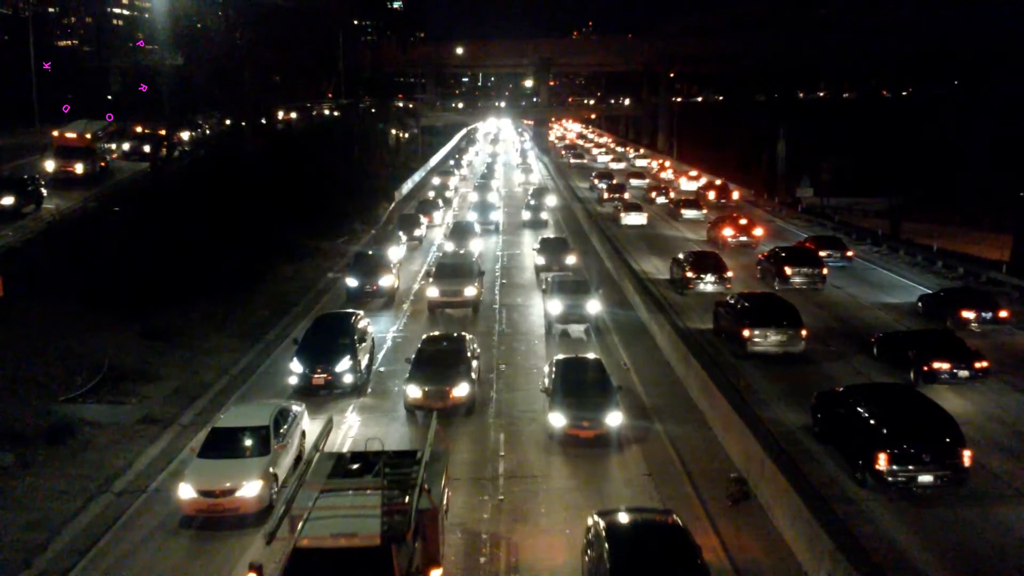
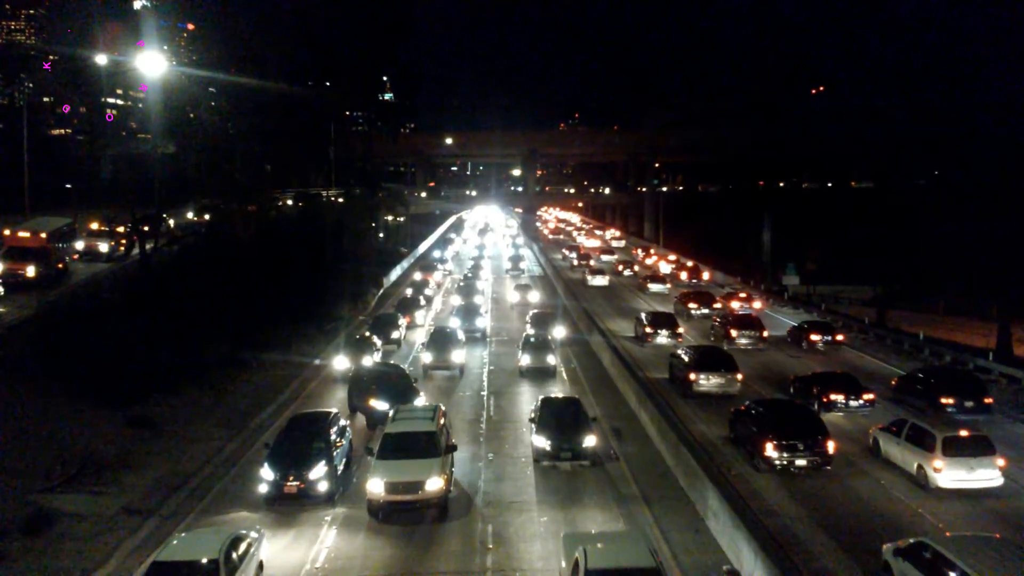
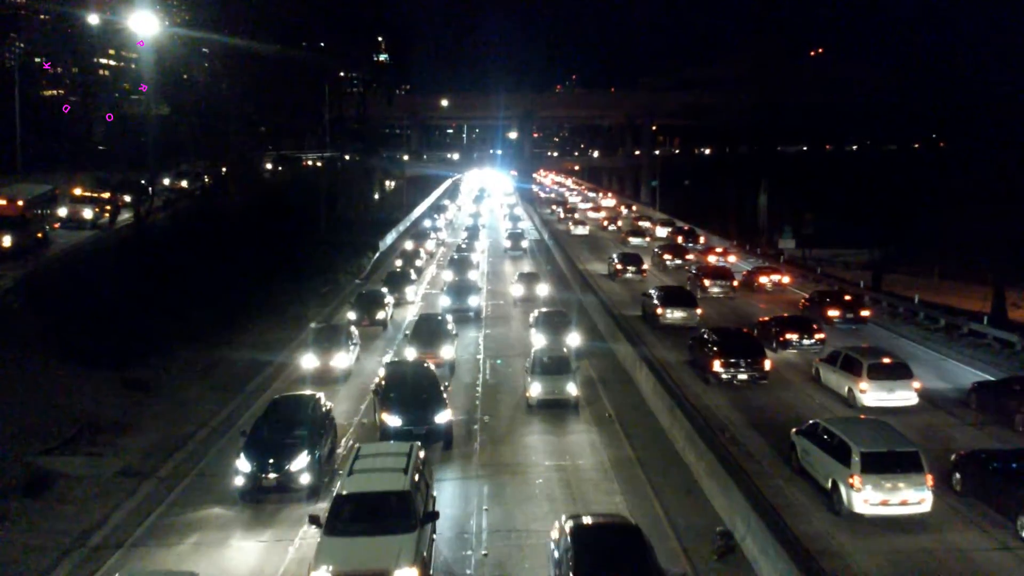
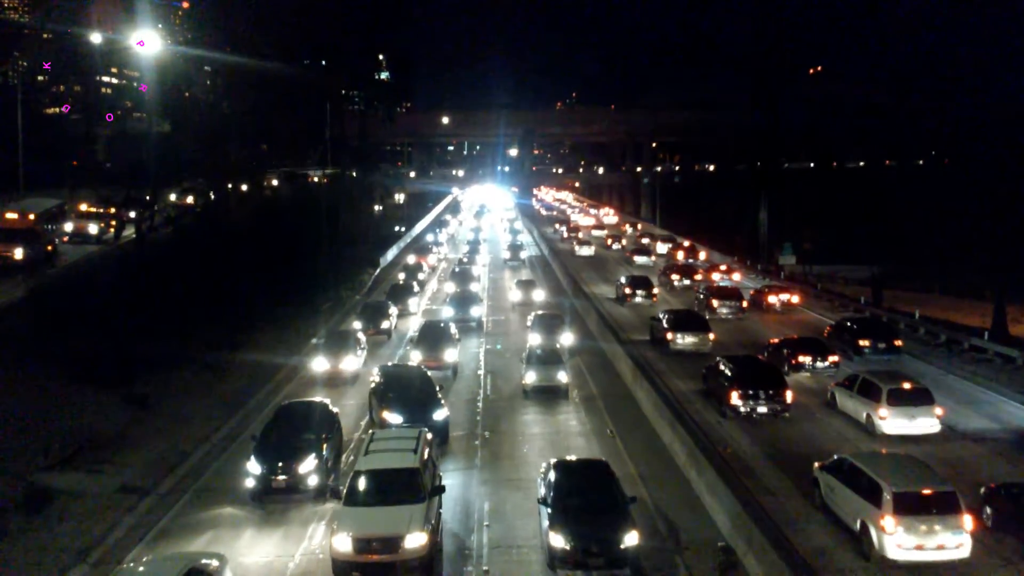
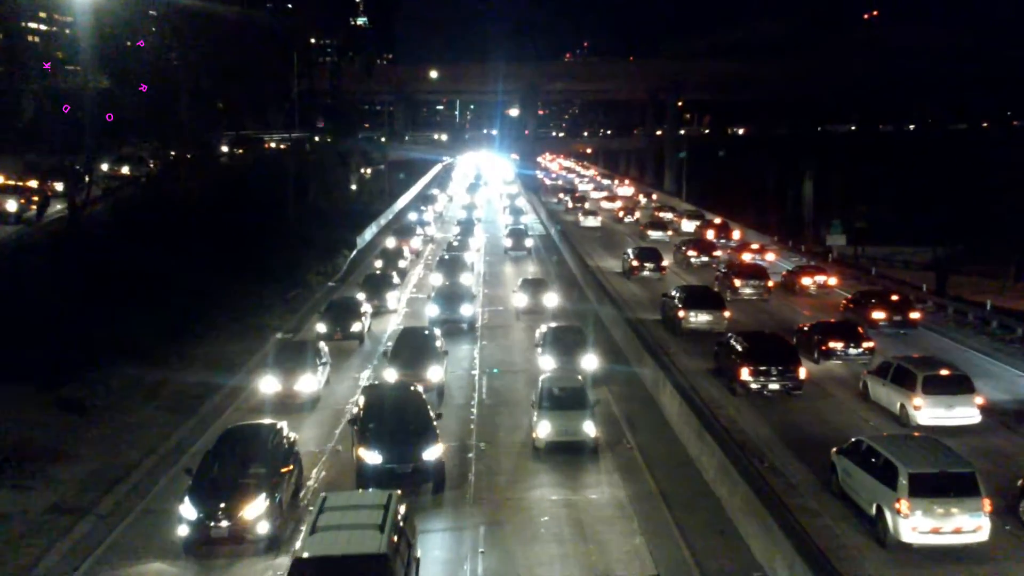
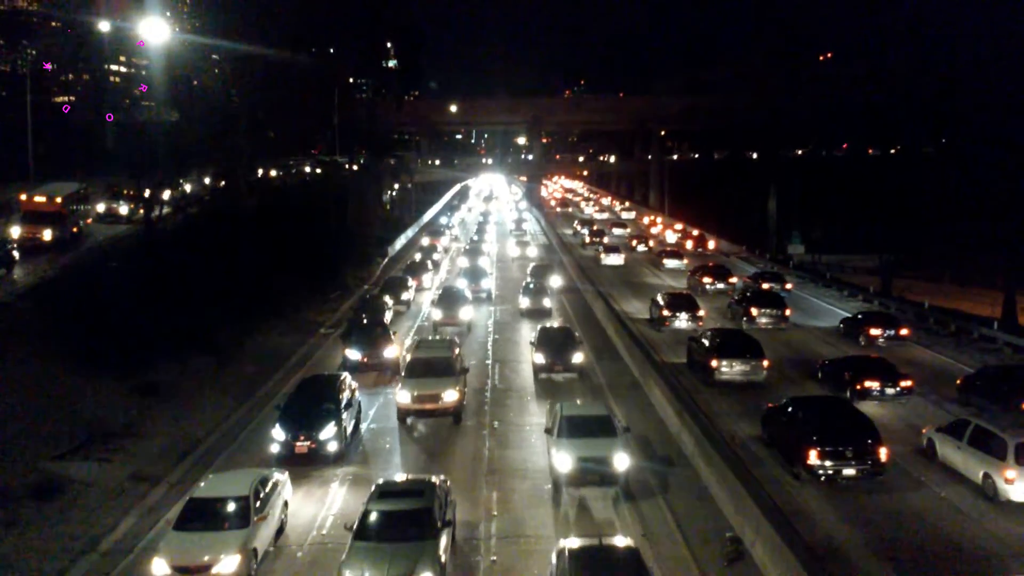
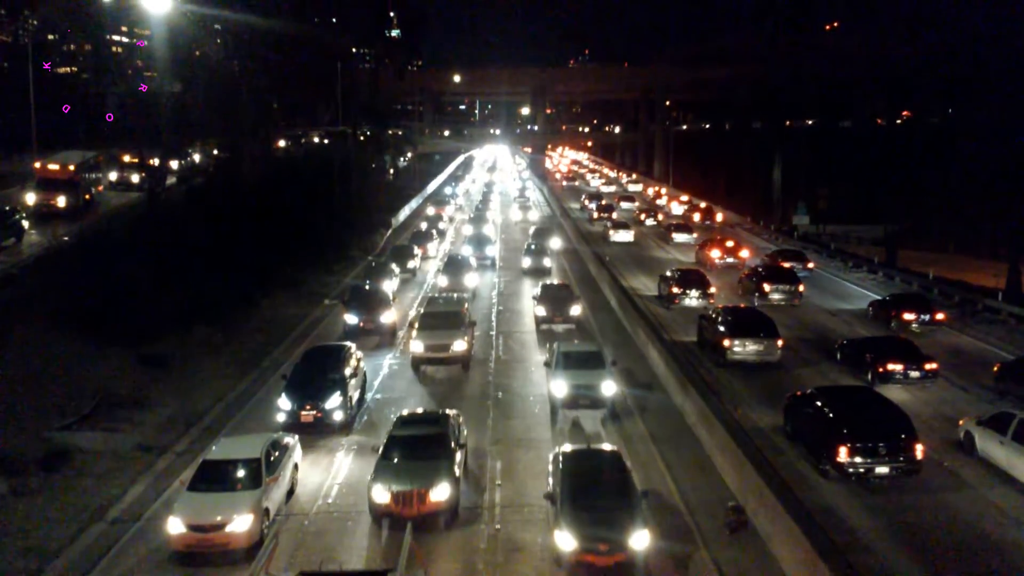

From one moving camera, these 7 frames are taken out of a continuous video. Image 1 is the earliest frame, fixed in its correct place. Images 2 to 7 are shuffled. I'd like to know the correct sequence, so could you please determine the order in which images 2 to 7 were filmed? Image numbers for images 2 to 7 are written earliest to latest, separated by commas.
7, 6, 2, 4, 3, 5
